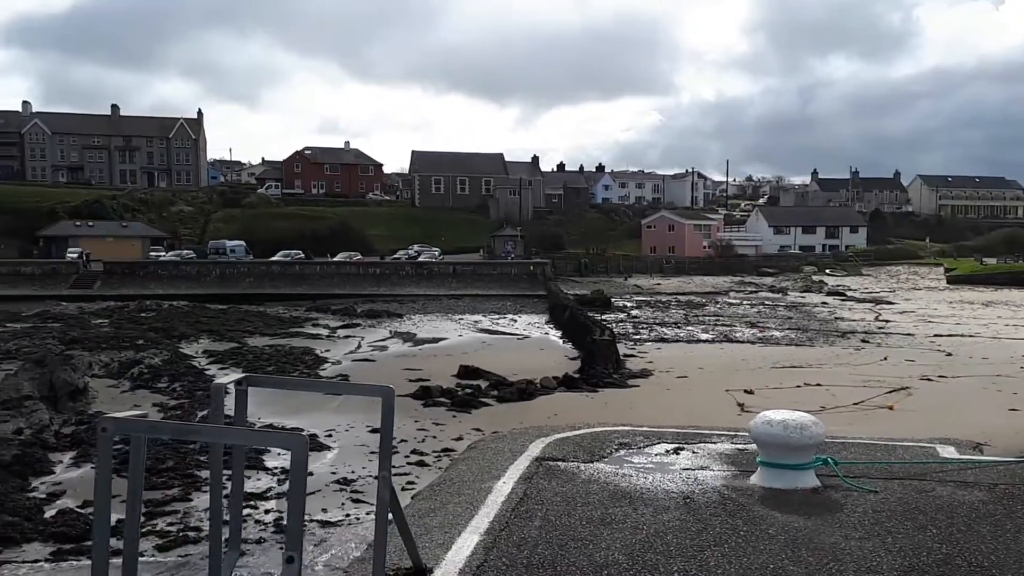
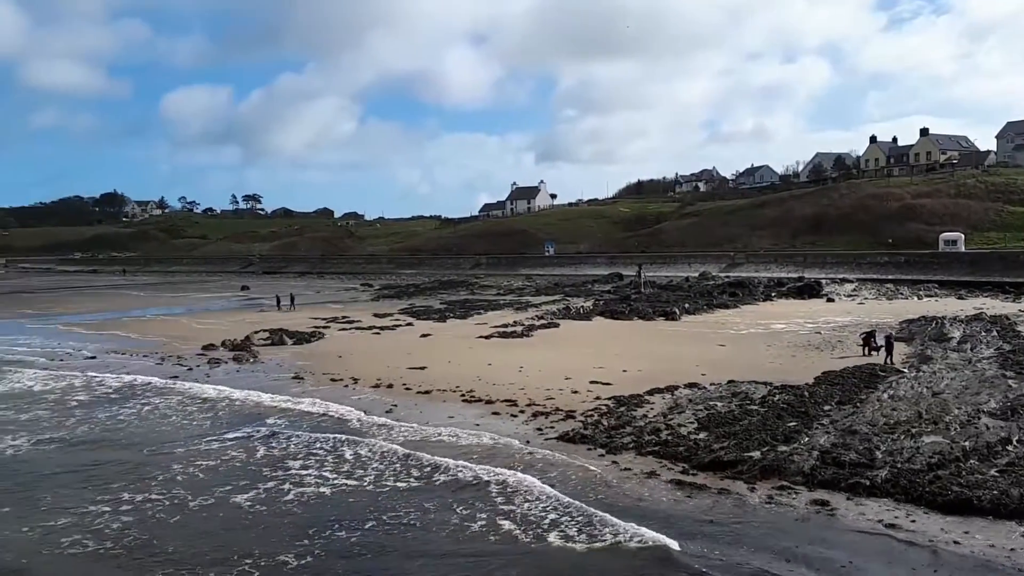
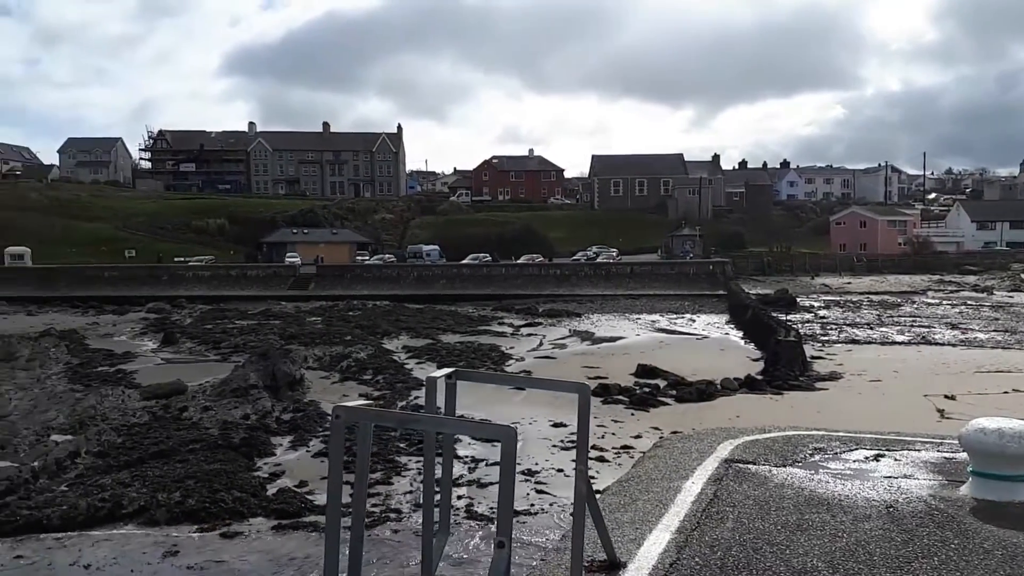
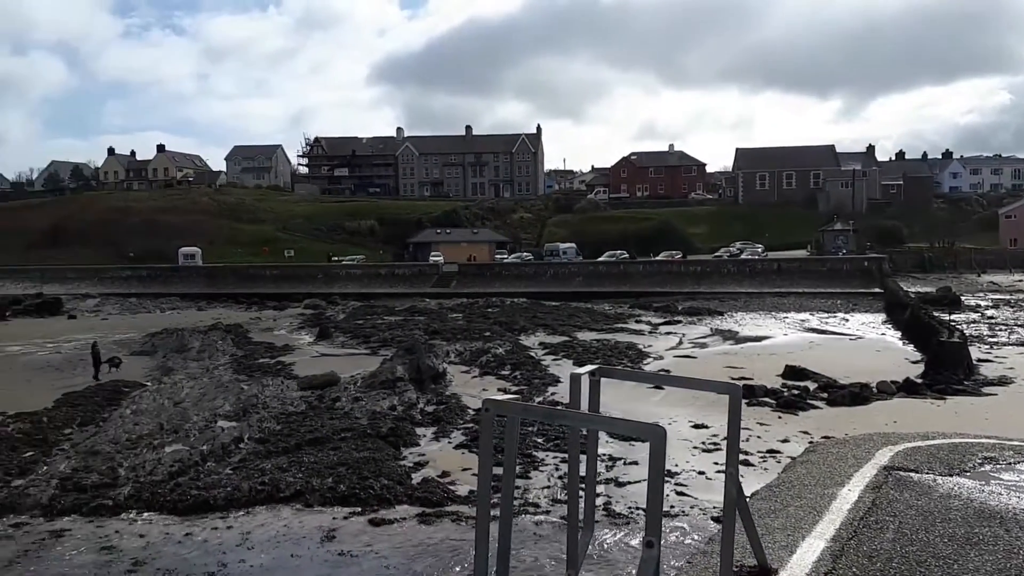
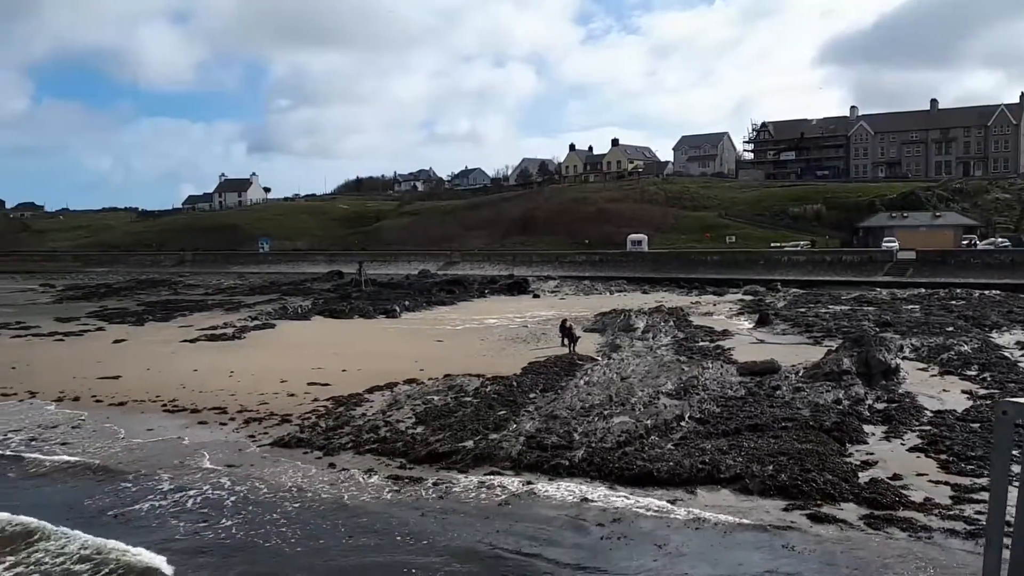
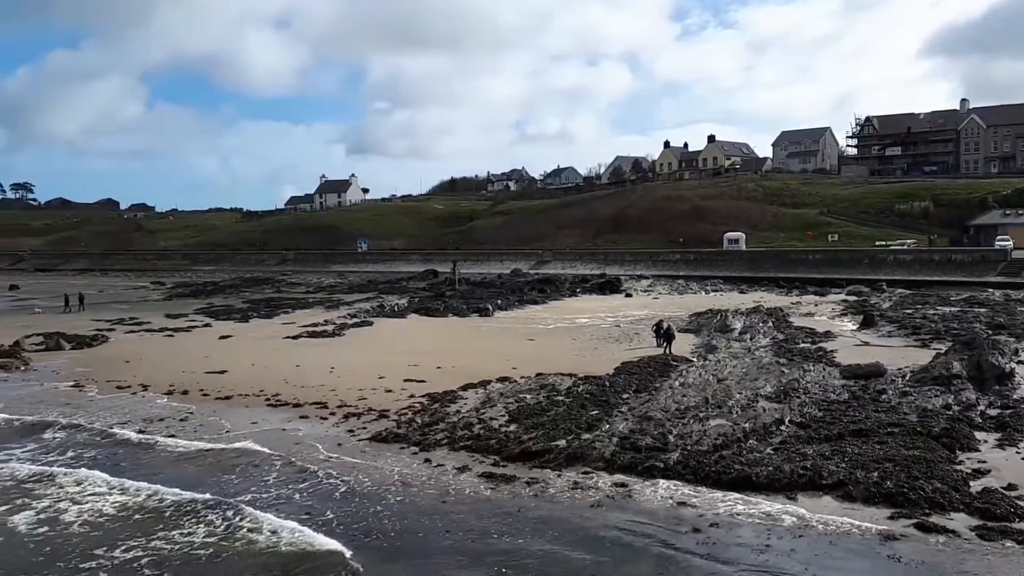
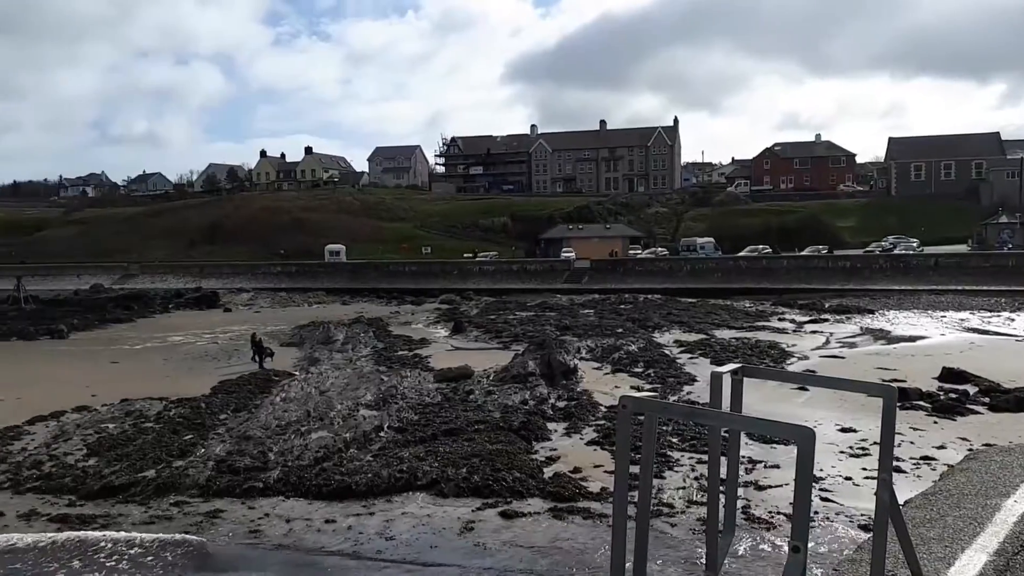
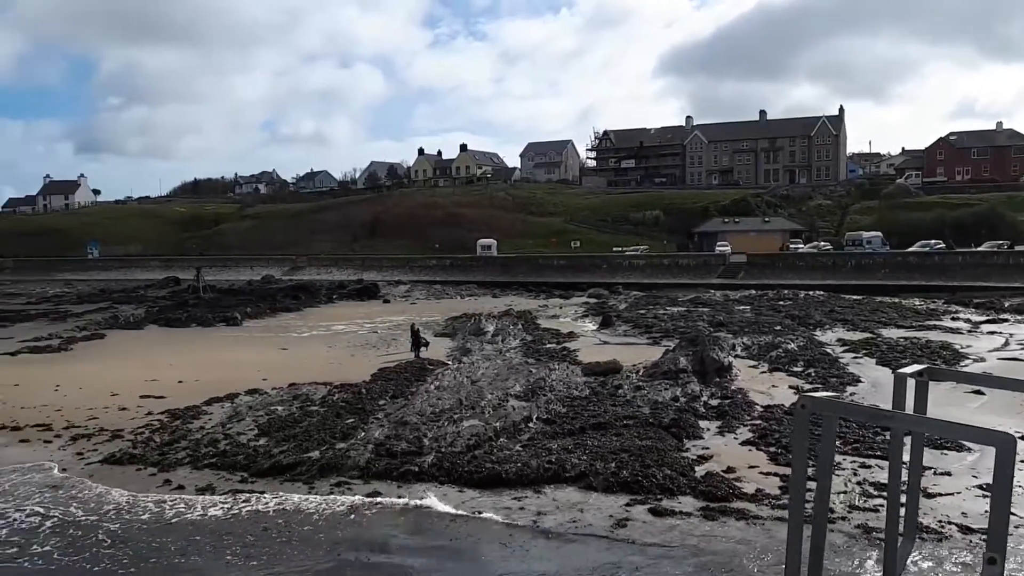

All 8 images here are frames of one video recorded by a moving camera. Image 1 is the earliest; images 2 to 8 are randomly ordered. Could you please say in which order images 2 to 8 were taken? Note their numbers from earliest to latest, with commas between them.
3, 4, 7, 8, 5, 6, 2
